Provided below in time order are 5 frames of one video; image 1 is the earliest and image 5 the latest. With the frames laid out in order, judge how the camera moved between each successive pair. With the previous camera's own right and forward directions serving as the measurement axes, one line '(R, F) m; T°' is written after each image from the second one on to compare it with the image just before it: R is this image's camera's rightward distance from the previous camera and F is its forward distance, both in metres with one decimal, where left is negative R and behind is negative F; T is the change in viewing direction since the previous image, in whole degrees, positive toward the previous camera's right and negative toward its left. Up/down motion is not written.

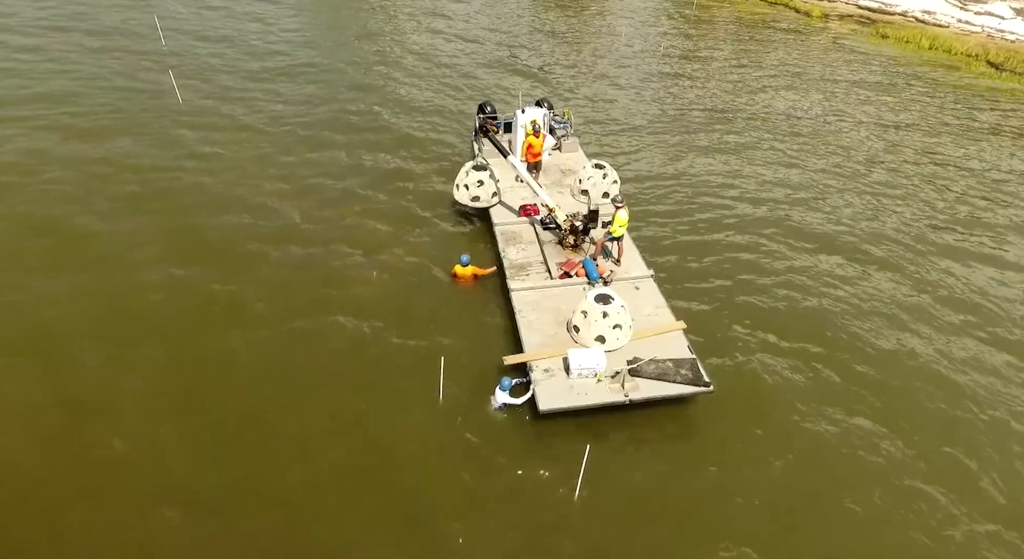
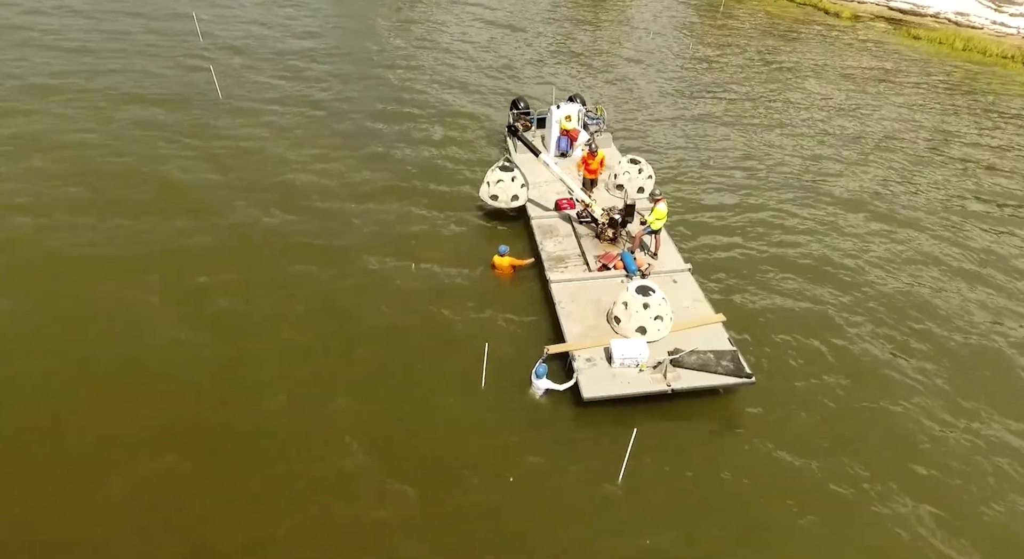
(-0.4, -1.1) m; -2°
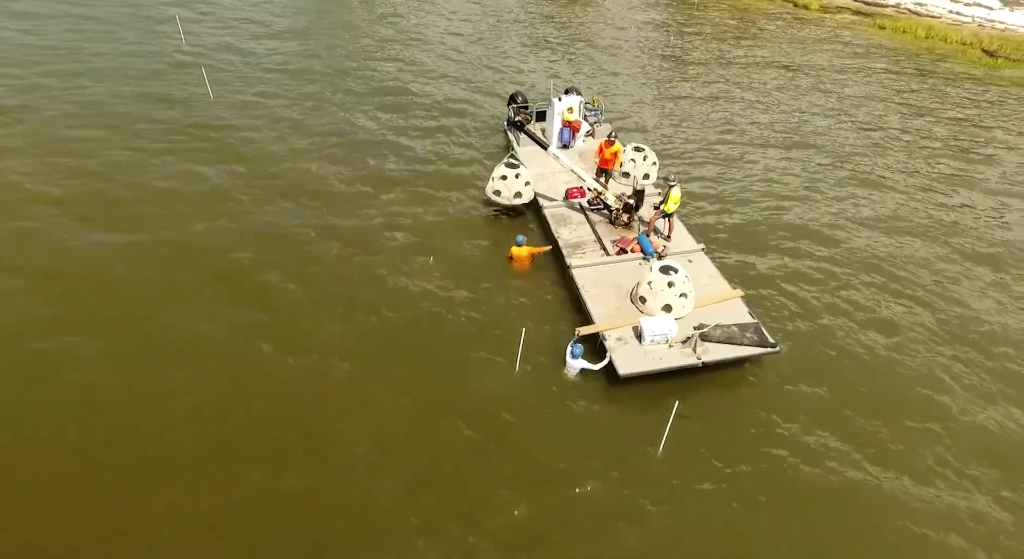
(-2.7, -0.5) m; +5°
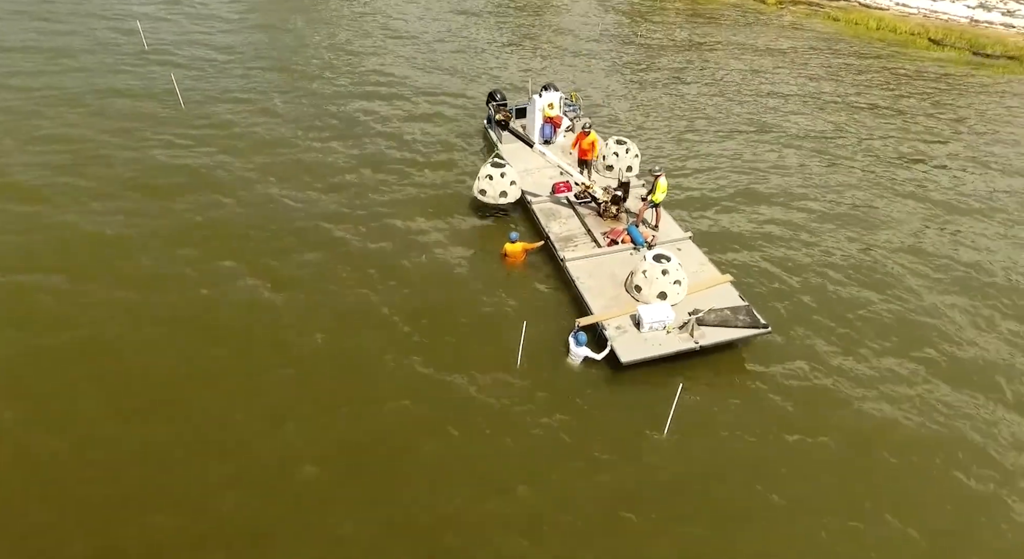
(-1.7, -0.4) m; +4°
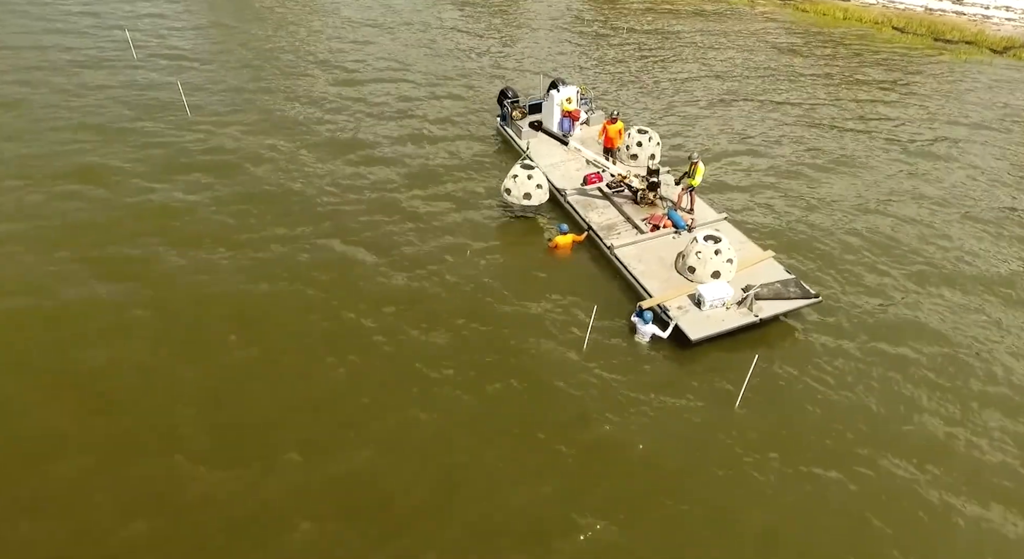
(-4.9, +0.2) m; +8°
